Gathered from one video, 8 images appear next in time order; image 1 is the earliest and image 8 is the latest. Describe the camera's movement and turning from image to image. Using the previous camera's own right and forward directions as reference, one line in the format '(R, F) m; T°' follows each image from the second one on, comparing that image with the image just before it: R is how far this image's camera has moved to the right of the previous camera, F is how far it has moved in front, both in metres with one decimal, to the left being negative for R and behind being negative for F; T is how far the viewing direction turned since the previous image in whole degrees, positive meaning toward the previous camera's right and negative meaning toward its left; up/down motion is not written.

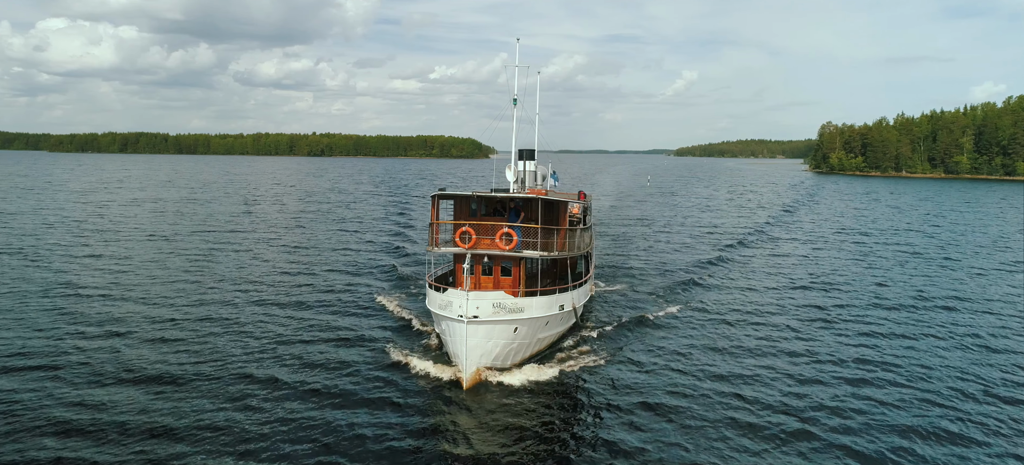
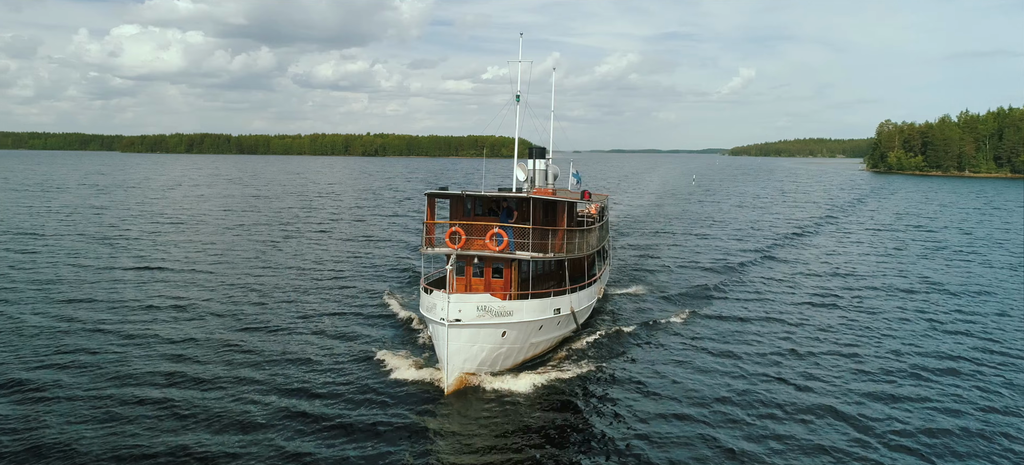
(+2.3, +0.9) m; -4°
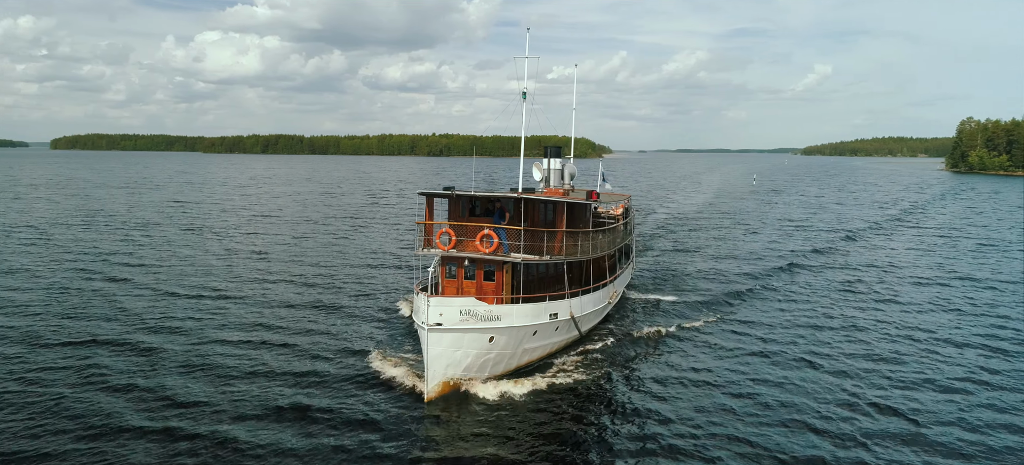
(+2.6, +1.1) m; -5°
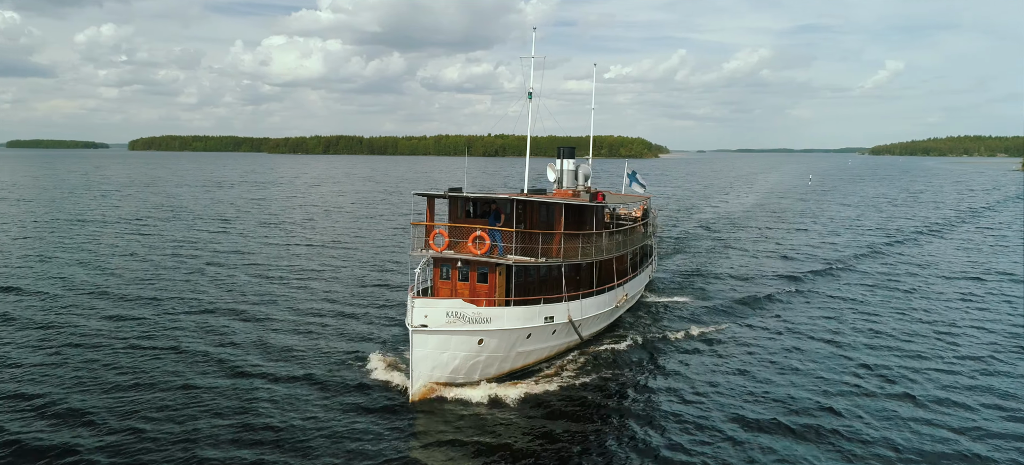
(+2.2, +0.4) m; -5°
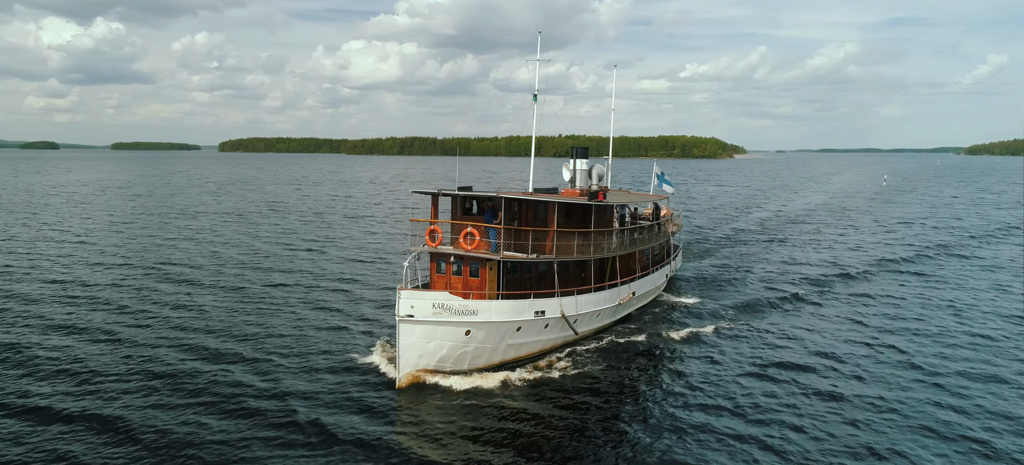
(+3.1, -0.9) m; -6°
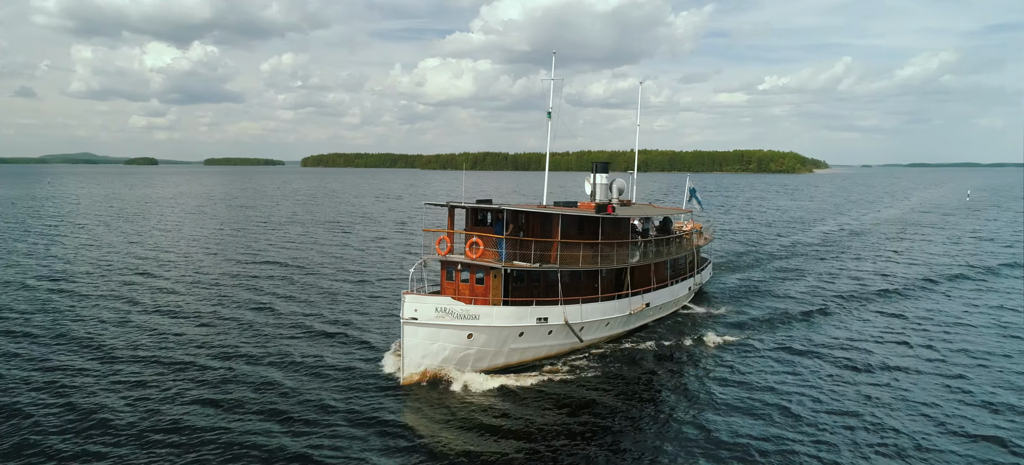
(+2.8, -1.4) m; -6°
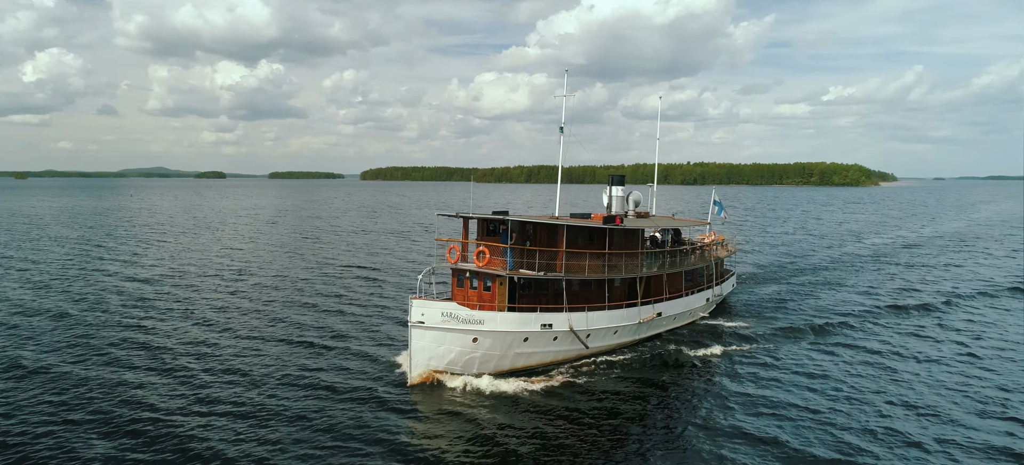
(+2.1, -1.3) m; -5°
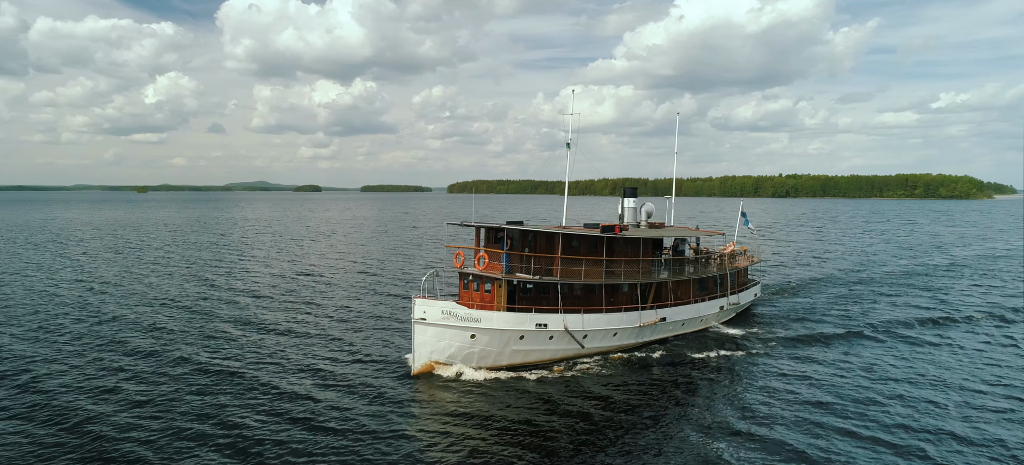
(+4.1, -2.6) m; -7°
